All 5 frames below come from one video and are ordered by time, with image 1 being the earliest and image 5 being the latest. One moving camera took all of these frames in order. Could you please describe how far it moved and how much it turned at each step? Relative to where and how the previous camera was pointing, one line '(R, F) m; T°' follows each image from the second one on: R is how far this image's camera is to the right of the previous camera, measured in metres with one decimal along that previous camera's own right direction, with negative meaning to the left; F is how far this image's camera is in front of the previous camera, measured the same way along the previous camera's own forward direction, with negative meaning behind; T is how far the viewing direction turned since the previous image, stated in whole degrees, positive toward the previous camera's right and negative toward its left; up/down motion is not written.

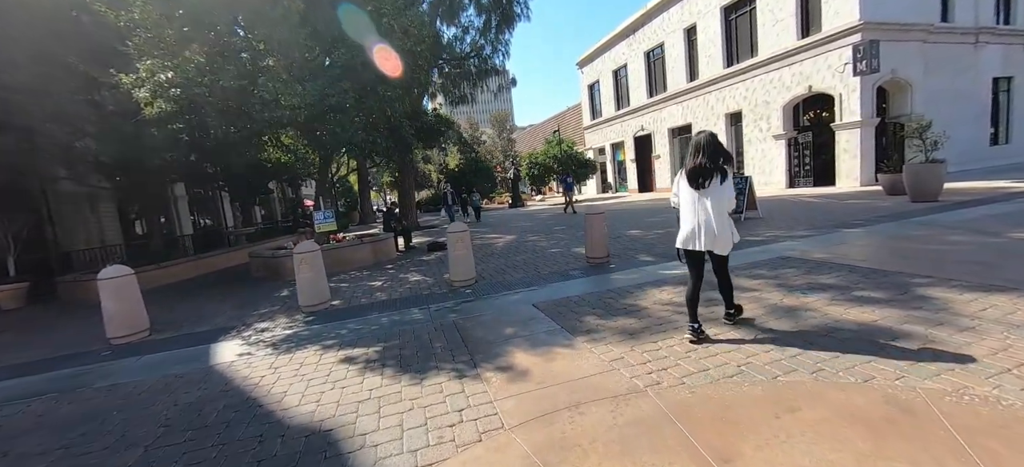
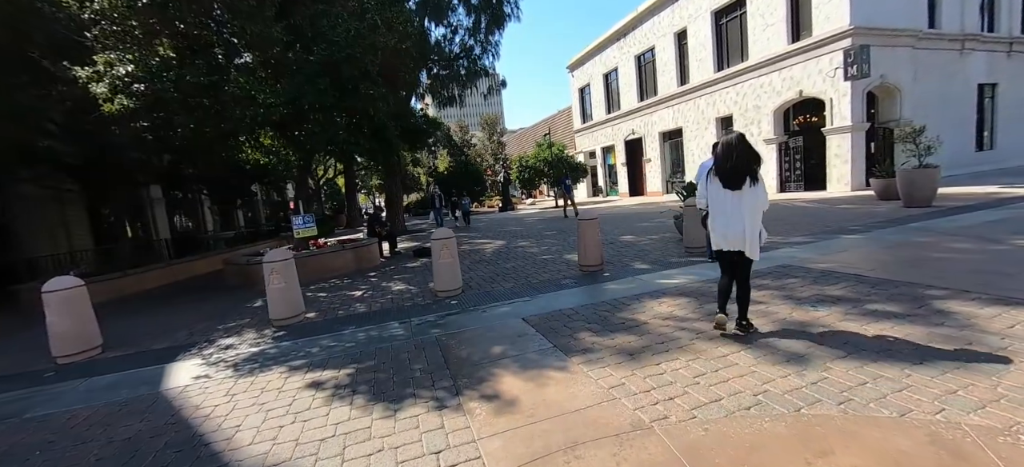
(0.0, +0.4) m; +1°
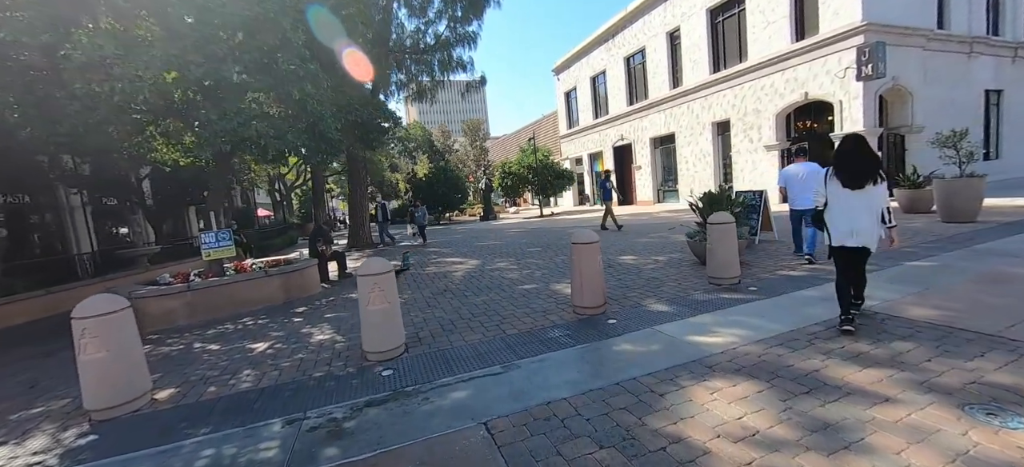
(+0.2, +2.0) m; +2°
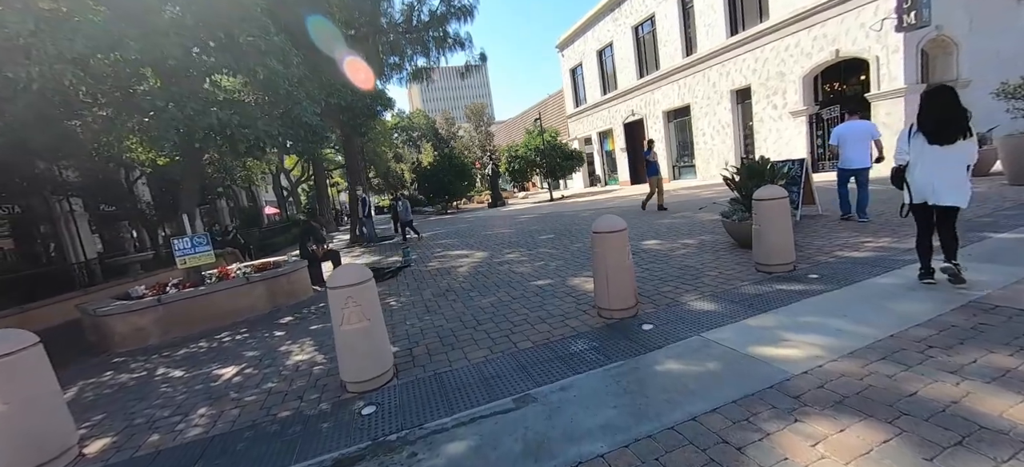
(0.0, +0.9) m; -2°
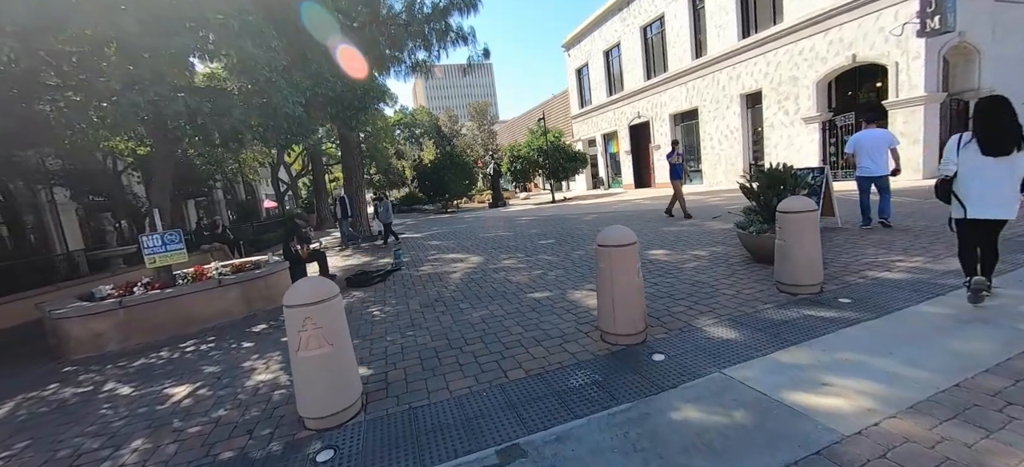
(+0.1, +0.5) m; 0°
